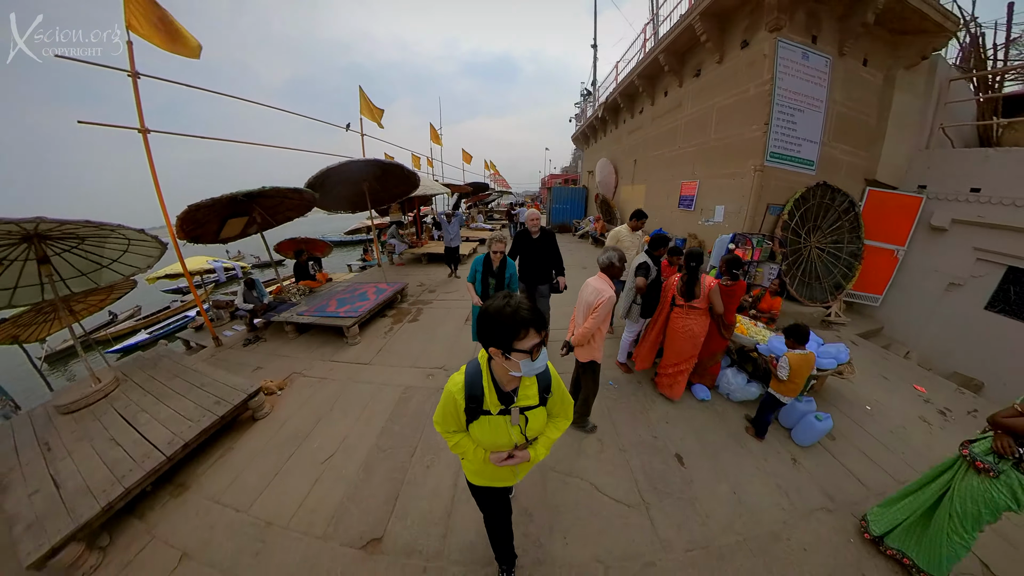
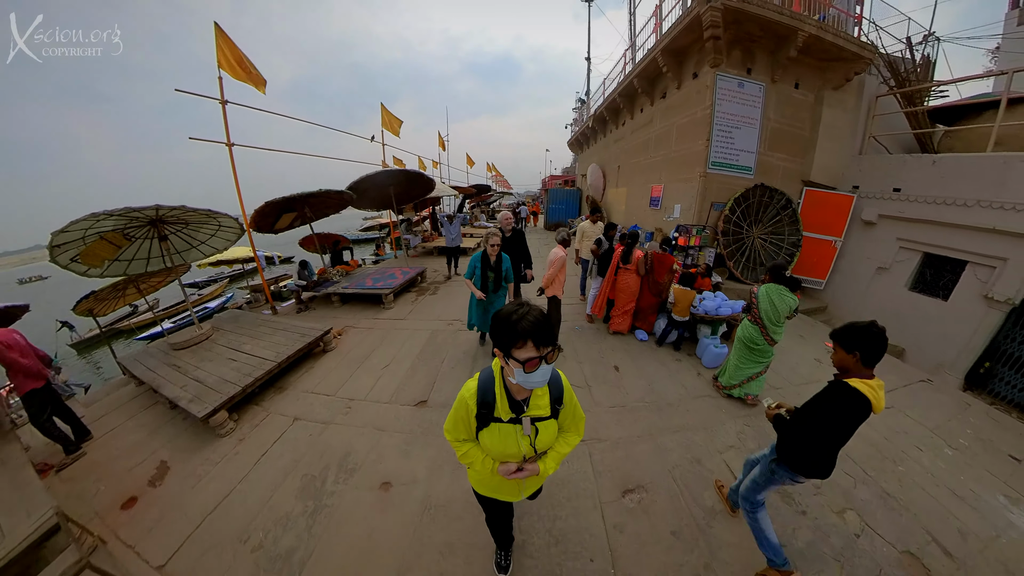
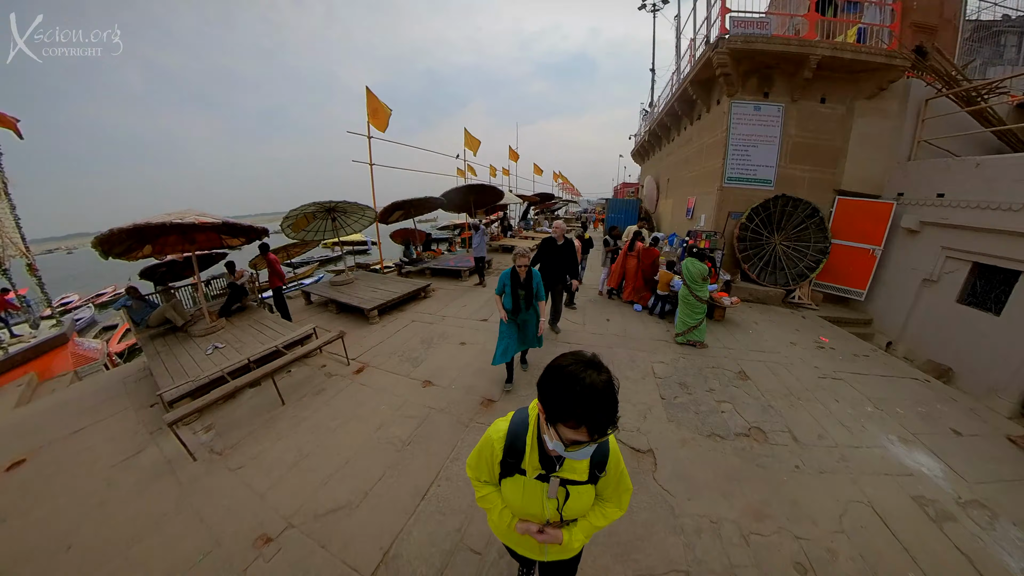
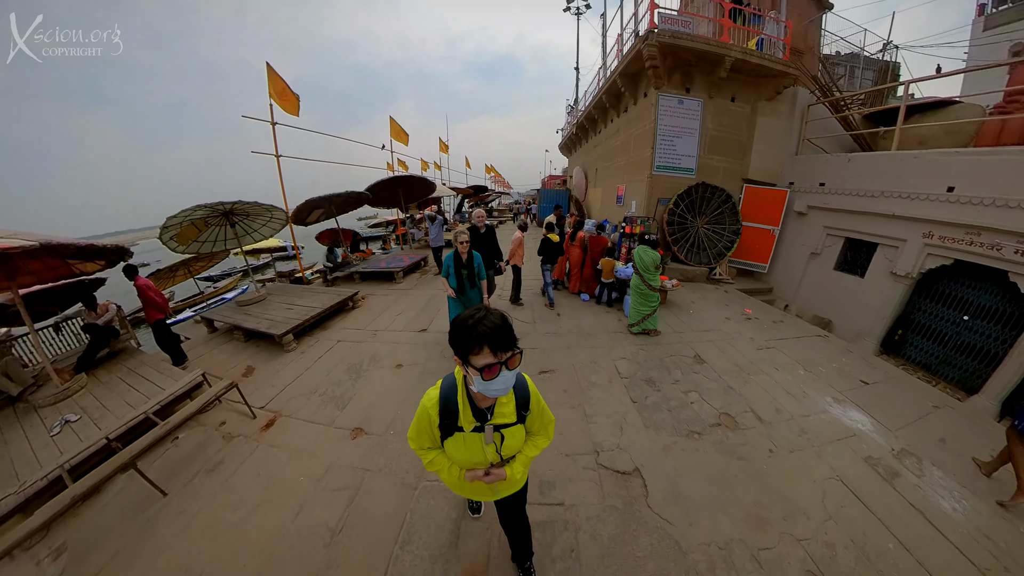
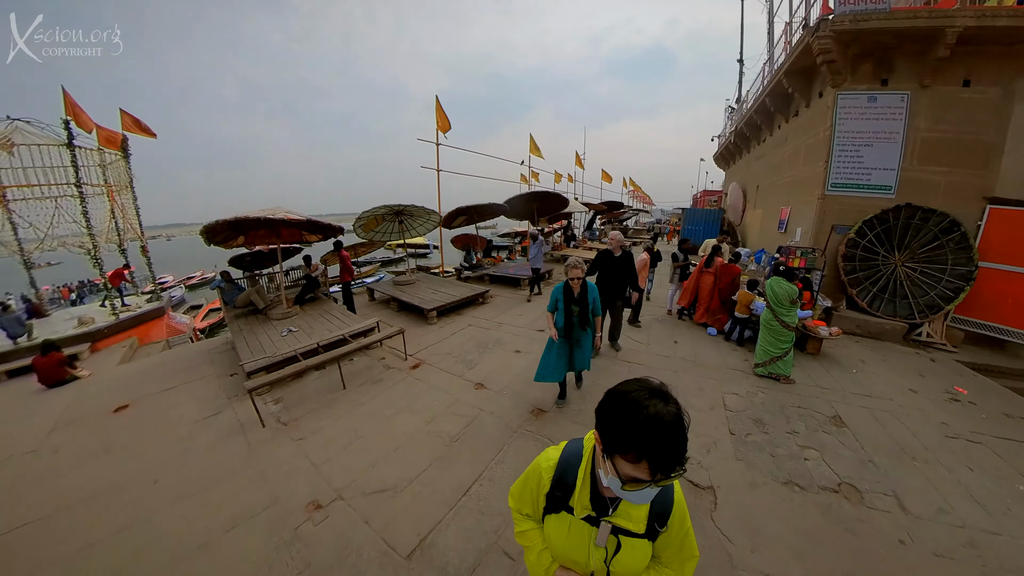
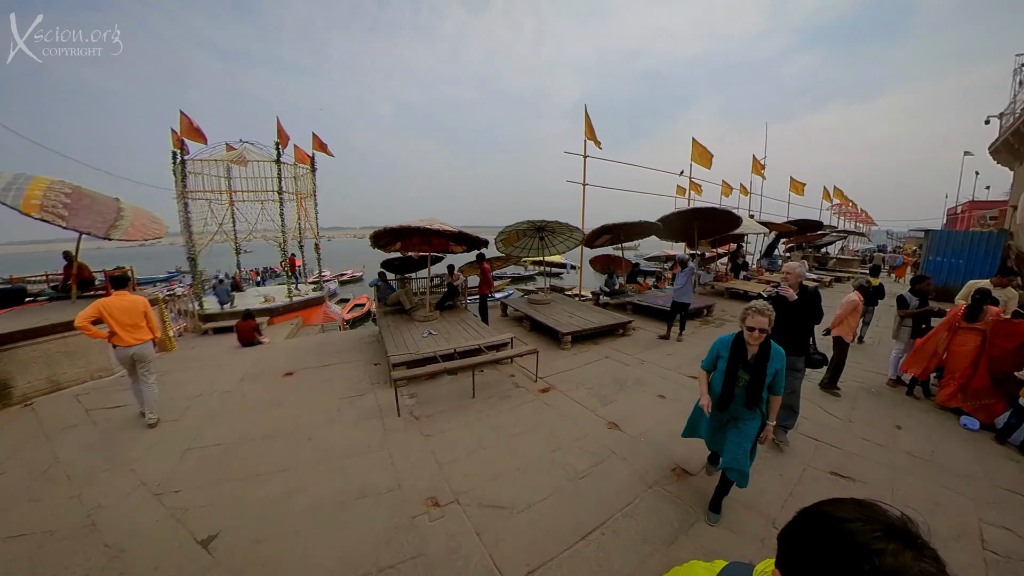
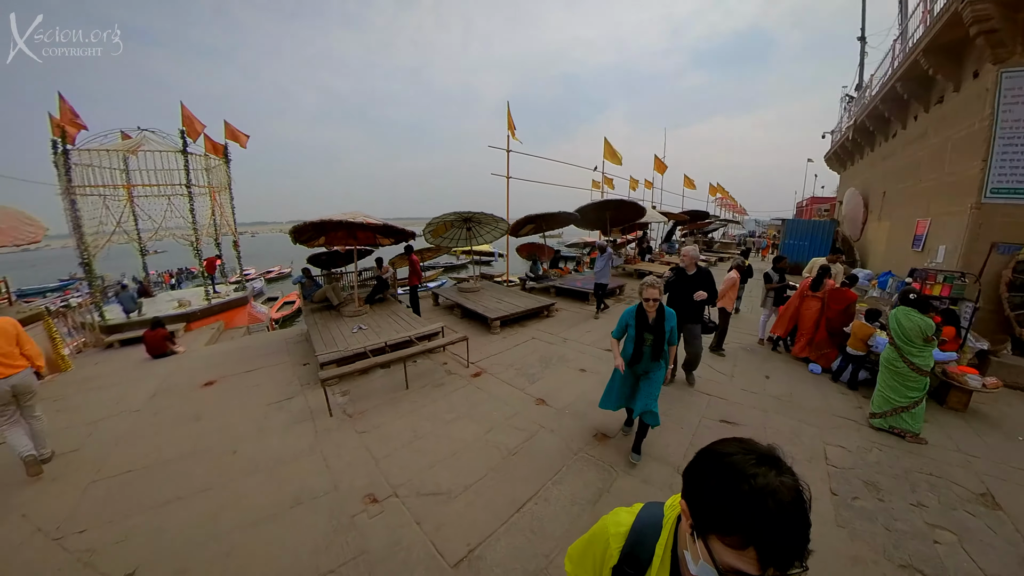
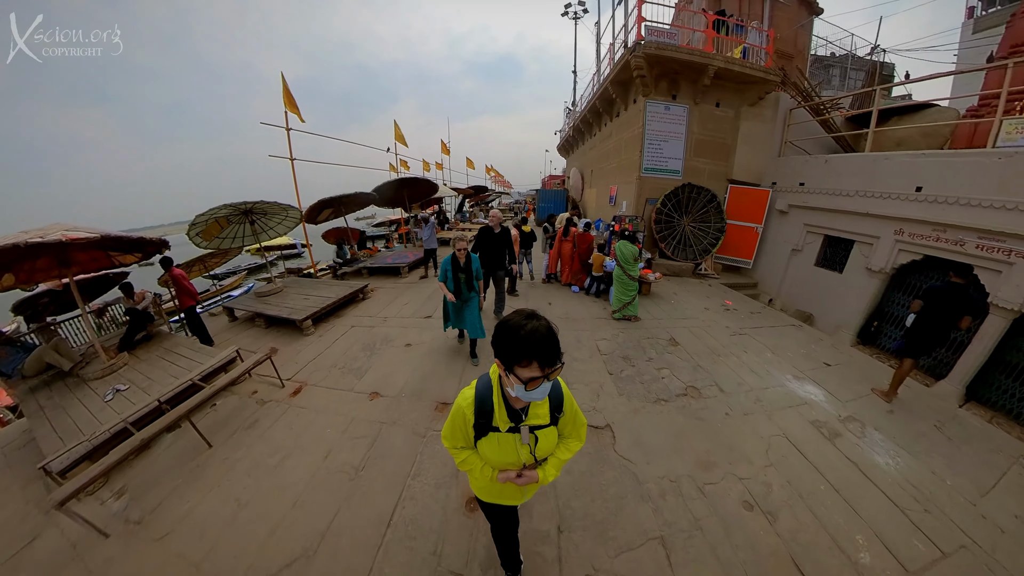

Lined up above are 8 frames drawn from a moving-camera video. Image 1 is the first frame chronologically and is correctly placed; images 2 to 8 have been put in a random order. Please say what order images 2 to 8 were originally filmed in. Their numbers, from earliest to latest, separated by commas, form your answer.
2, 4, 8, 3, 5, 7, 6
